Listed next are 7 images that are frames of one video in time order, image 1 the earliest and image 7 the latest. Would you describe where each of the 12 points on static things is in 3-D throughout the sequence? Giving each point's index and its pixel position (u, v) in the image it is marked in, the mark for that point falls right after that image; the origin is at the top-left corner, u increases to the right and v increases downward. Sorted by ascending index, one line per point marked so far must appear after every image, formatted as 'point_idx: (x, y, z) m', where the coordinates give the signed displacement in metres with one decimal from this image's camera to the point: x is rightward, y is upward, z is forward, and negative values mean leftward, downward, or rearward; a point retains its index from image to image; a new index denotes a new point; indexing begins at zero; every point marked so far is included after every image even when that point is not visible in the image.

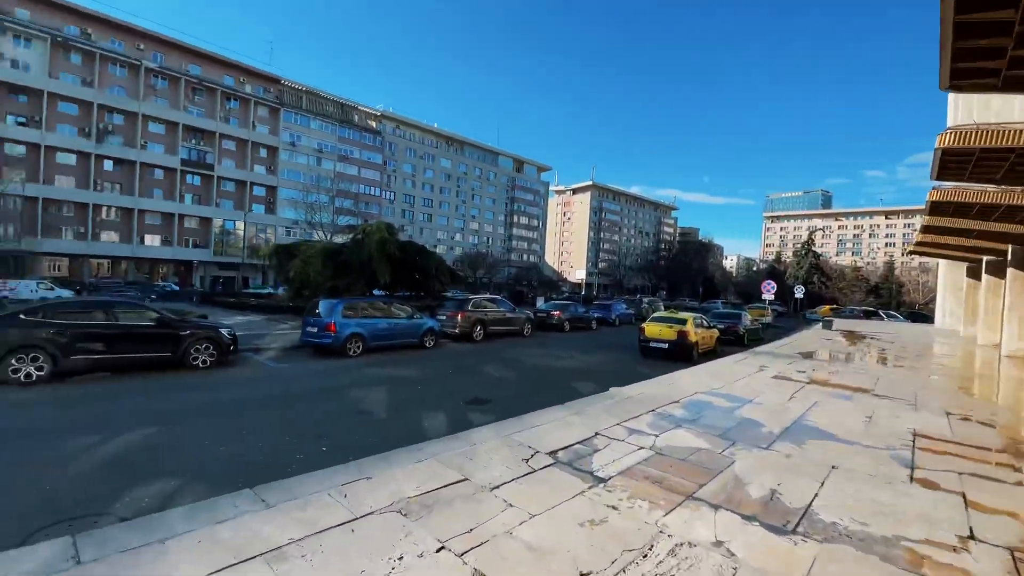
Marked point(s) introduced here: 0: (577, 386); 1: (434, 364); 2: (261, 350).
0: (+1.5, -2.3, +10.9) m
1: (-2.2, -2.1, +12.9) m
2: (-7.5, -1.9, +14.0) m
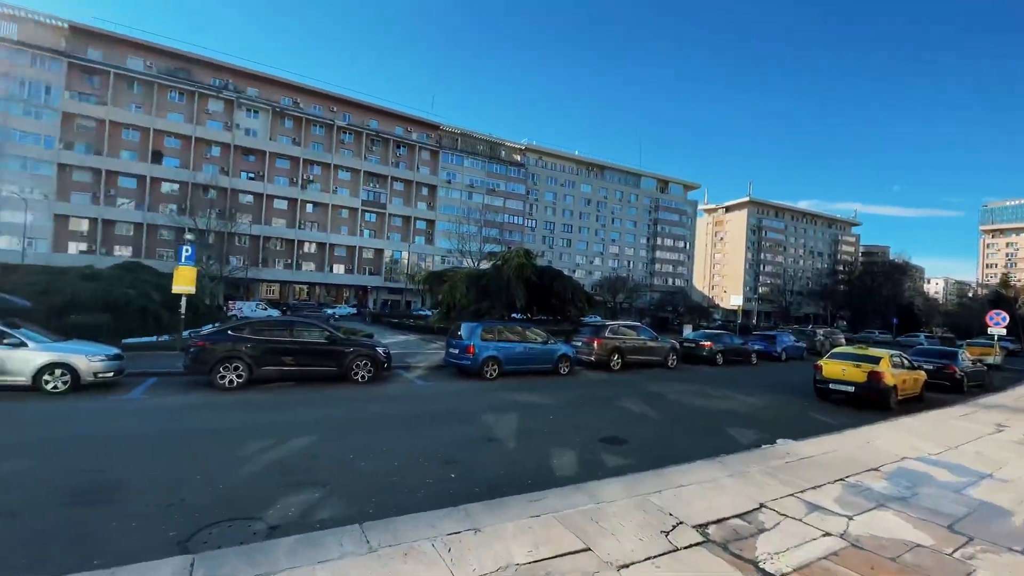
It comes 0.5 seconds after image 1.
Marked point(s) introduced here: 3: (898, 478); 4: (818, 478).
0: (+4.4, -2.9, +9.3) m
1: (+1.5, -2.8, +12.4) m
2: (-3.3, -2.6, +15.0) m
3: (+5.1, -2.0, +5.8) m
4: (+3.9, -1.9, +5.6) m
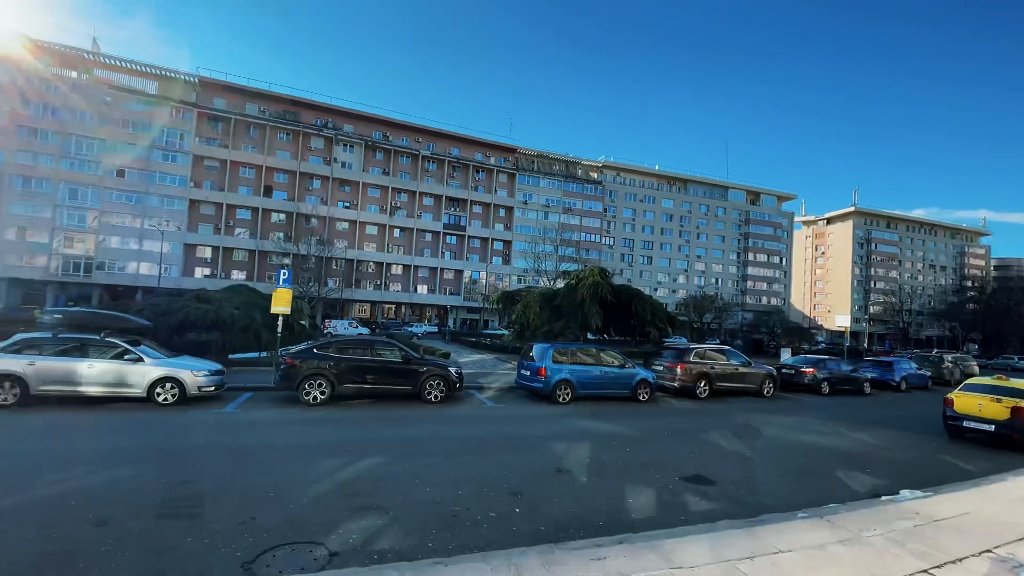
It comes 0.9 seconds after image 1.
0: (+5.7, -3.2, +8.0) m
1: (+3.3, -3.3, +11.5) m
2: (-0.9, -3.3, +14.9) m
3: (+5.8, -2.2, +4.5) m
4: (+4.6, -2.1, +4.4) m
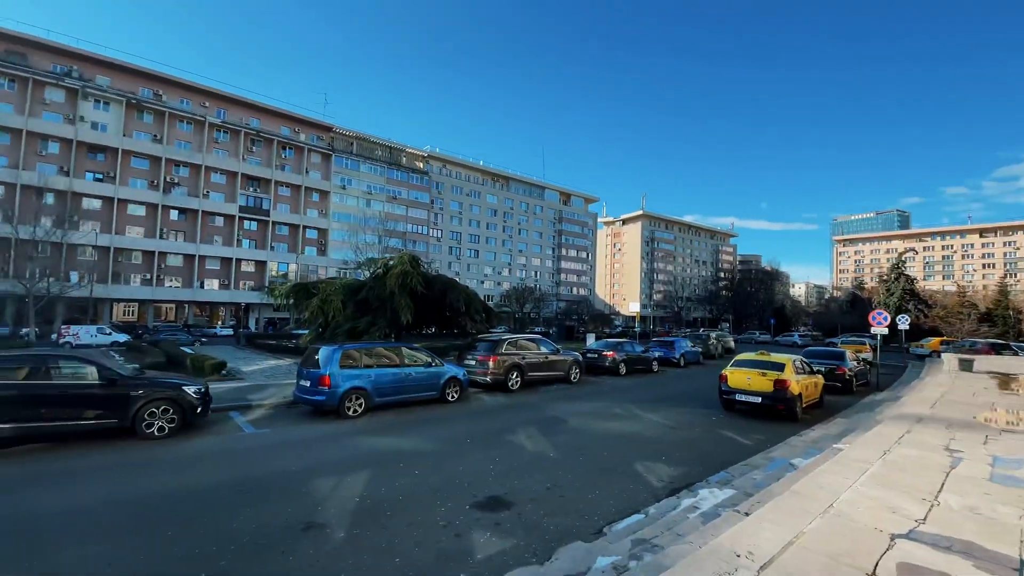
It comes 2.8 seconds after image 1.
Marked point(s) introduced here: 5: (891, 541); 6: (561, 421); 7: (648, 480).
0: (+2.1, -2.9, +7.5) m
1: (-1.3, -3.0, +9.9) m
2: (-6.5, -3.0, +11.6) m
3: (+3.5, -1.9, +4.2) m
4: (+2.3, -1.9, +3.7) m
5: (+2.8, -1.9, +3.4) m
6: (+1.2, -3.1, +10.9) m
7: (+2.1, -2.9, +7.0) m
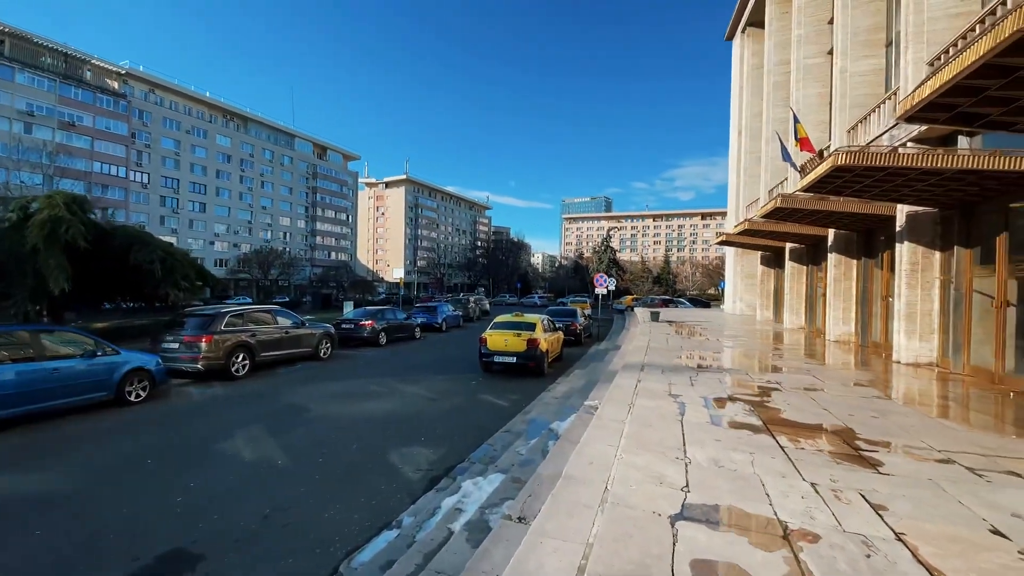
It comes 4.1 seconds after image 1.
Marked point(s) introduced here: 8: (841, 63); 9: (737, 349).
0: (-1.5, -2.3, +6.3) m
1: (-5.7, -2.3, +6.8) m
2: (-11.1, -2.3, +5.8) m
3: (+1.2, -1.5, +4.0) m
4: (+0.5, -1.5, +3.0) m
5: (+1.0, -1.5, +3.0) m
6: (-4.0, -2.3, +8.8) m
7: (-1.3, -2.3, +5.8) m
8: (+10.0, +6.9, +14.2) m
9: (+7.1, -1.9, +14.8) m
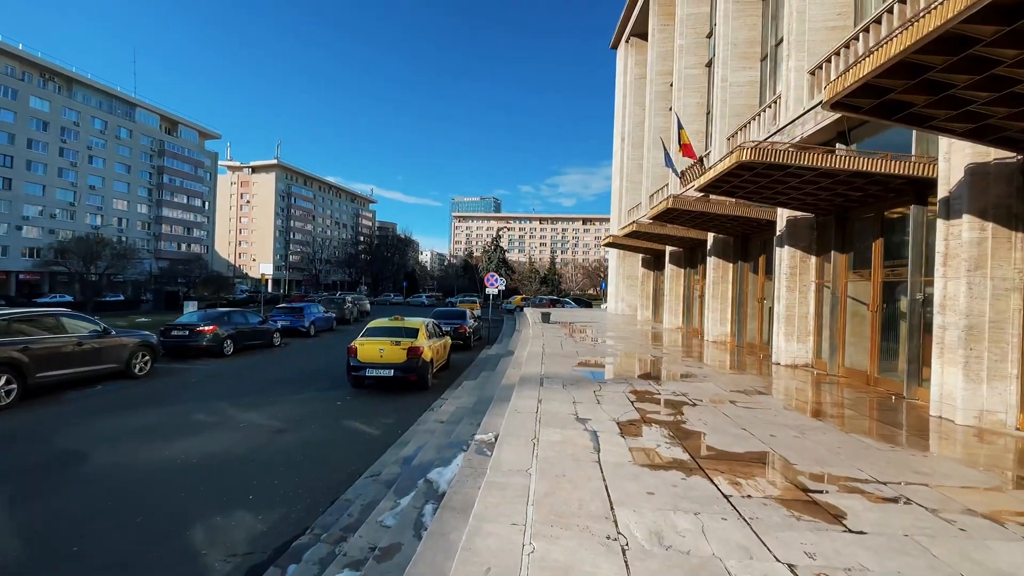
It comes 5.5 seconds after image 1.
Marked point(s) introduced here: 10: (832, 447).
0: (-2.8, -2.3, +4.3) m
1: (-7.0, -2.3, +3.8) m
2: (-12.0, -2.2, +1.6) m
3: (+0.4, -1.5, +2.7) m
4: (-0.1, -1.5, +1.6) m
5: (+0.4, -1.5, +1.6) m
6: (-5.8, -2.3, +6.1) m
7: (-2.5, -2.3, +3.9) m
8: (+6.6, +6.8, +14.6) m
9: (+3.6, -2.0, +14.6) m
10: (+3.3, -1.7, +4.8) m
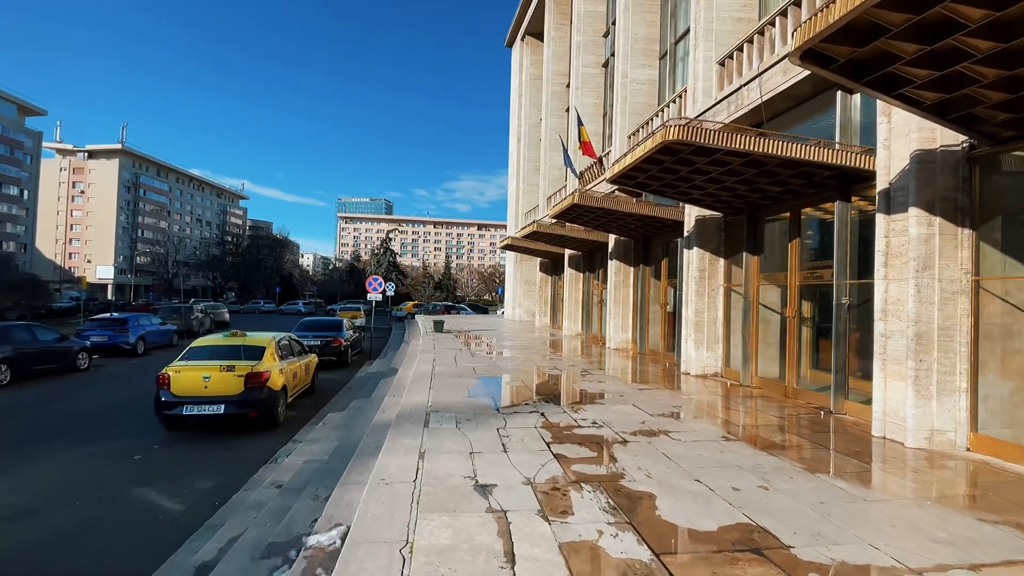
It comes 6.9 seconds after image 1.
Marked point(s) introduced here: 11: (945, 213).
0: (-3.5, -2.3, +1.8) m
1: (-7.5, -2.3, +0.3) m
2: (-11.9, -2.2, -2.9) m
3: (0.0, -1.5, +0.9) m
4: (-0.3, -1.5, -0.3) m
5: (+0.2, -1.5, -0.1) m
6: (-6.8, -2.3, +2.9) m
7: (-3.2, -2.3, +1.4) m
8: (+3.3, +6.7, +14.0) m
9: (+0.4, -2.1, +13.2) m
10: (+2.3, -1.7, +3.6) m
11: (+4.7, +0.8, +5.1) m
